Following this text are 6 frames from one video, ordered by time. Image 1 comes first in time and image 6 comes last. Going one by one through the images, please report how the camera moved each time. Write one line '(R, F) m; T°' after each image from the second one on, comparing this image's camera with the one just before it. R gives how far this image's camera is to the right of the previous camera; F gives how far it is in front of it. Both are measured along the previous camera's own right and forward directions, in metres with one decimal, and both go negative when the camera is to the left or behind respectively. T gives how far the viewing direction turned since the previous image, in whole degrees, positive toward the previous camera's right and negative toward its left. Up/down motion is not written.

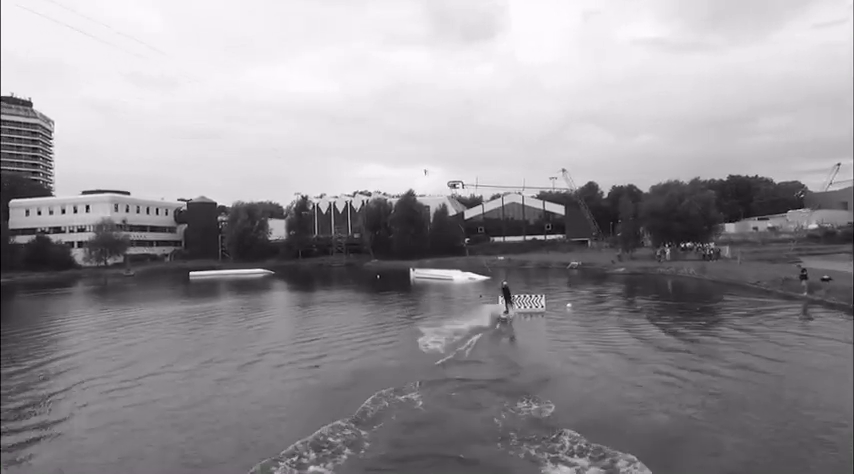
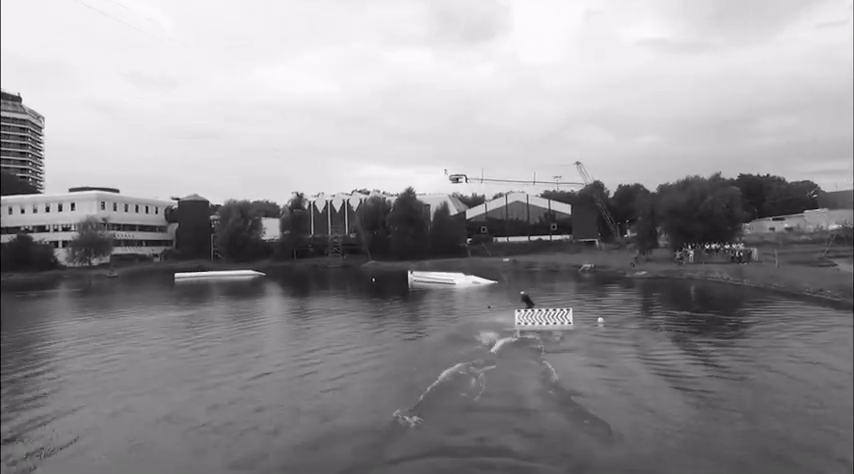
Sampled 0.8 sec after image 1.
(0.0, +3.4) m; 0°
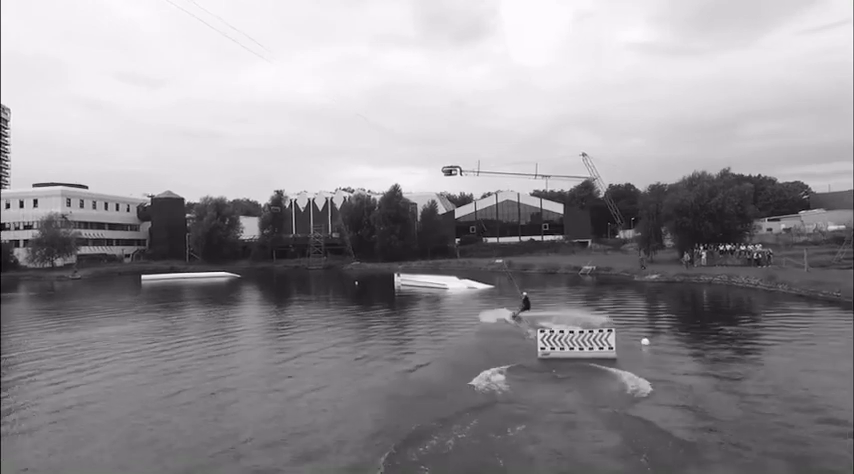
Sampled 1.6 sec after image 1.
(-0.2, +3.4) m; +2°
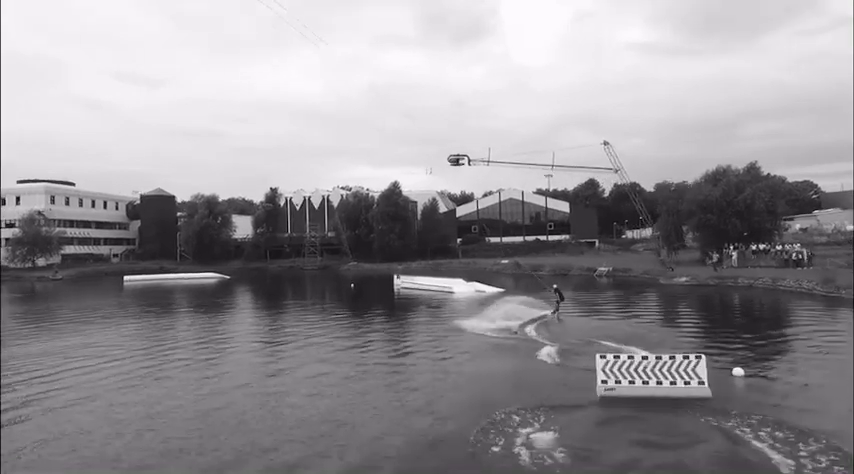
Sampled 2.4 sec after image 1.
(-0.2, +3.0) m; 0°
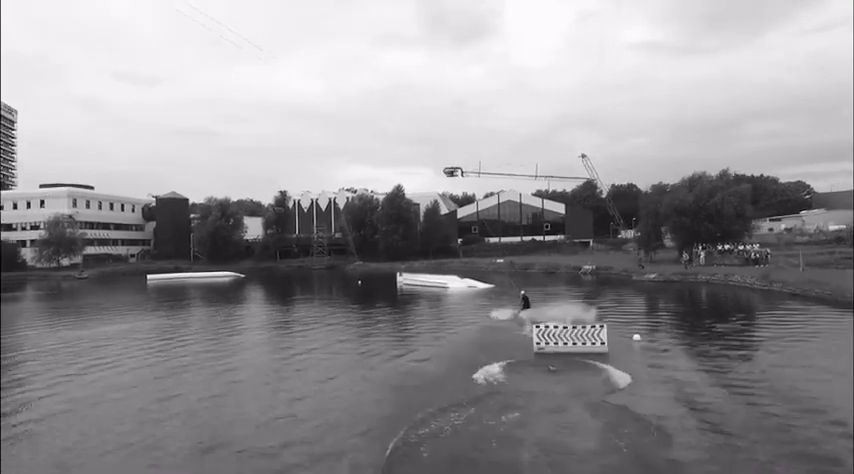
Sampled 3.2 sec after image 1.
(+0.3, -3.5) m; 0°
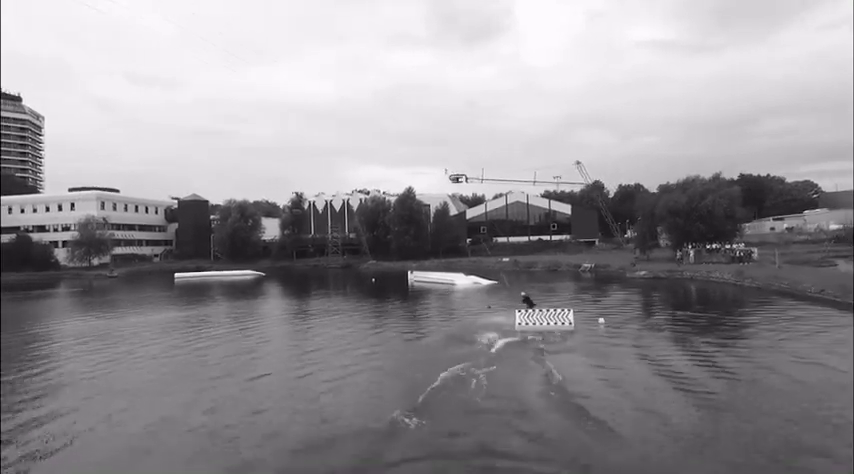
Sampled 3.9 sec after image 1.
(+0.2, -2.8) m; -1°
